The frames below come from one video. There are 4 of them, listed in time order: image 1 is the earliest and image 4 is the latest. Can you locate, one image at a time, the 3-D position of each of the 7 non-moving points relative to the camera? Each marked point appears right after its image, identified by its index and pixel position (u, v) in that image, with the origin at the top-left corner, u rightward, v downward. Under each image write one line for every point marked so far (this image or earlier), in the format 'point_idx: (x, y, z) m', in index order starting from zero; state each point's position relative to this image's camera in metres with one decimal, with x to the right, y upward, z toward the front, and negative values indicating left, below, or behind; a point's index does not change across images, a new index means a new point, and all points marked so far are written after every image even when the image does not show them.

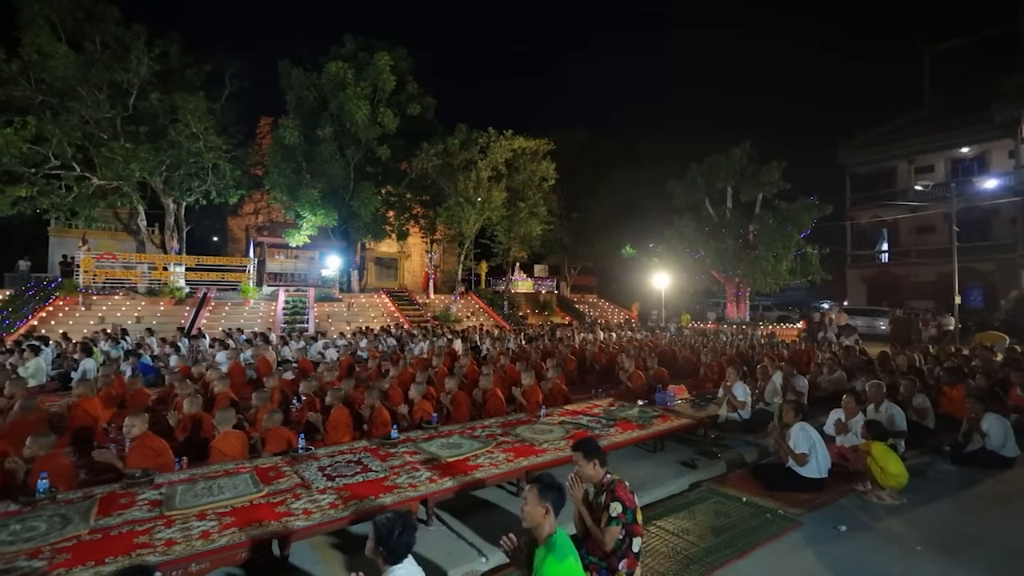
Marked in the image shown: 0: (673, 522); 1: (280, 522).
0: (+1.3, -1.9, +4.7) m
1: (-1.5, -1.6, +3.9) m
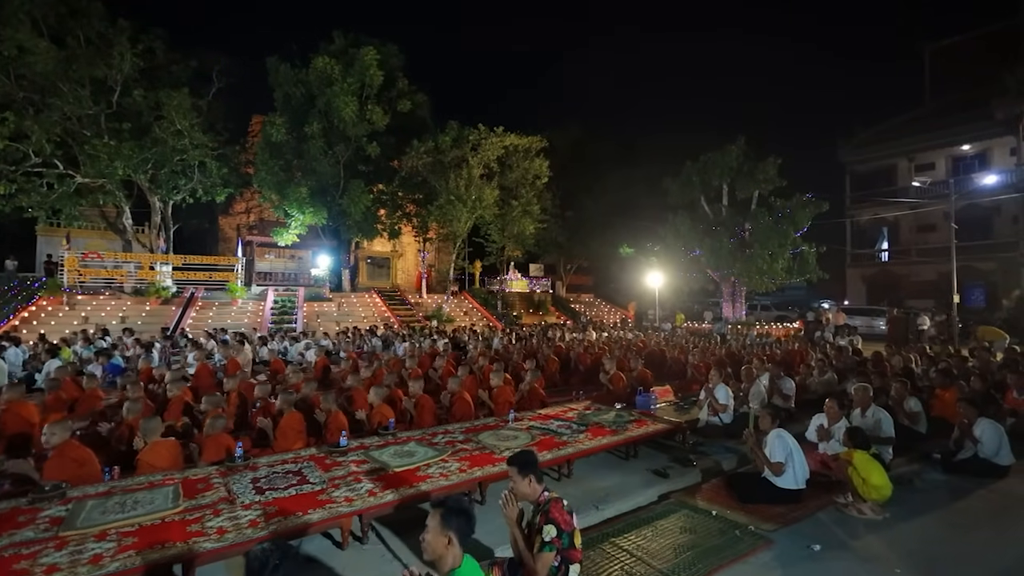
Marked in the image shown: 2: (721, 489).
0: (+0.9, -1.9, +4.3) m
1: (-1.9, -1.5, +3.5) m
2: (+1.9, -1.9, +5.4) m
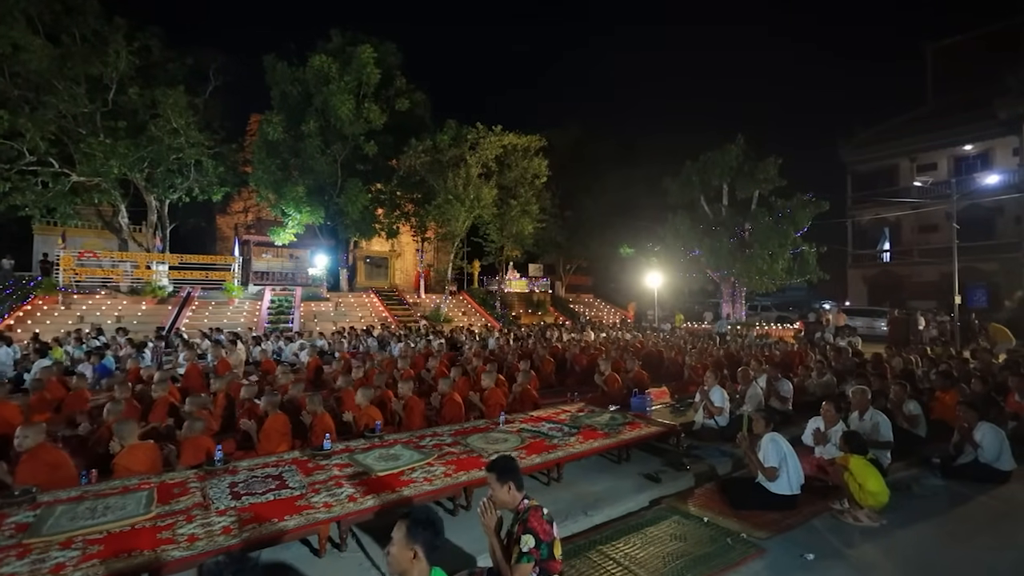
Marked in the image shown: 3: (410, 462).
0: (+0.8, -1.9, +4.2) m
1: (-2.1, -1.5, +3.4) m
2: (+1.8, -1.9, +5.3) m
3: (-0.9, -1.5, +5.2) m
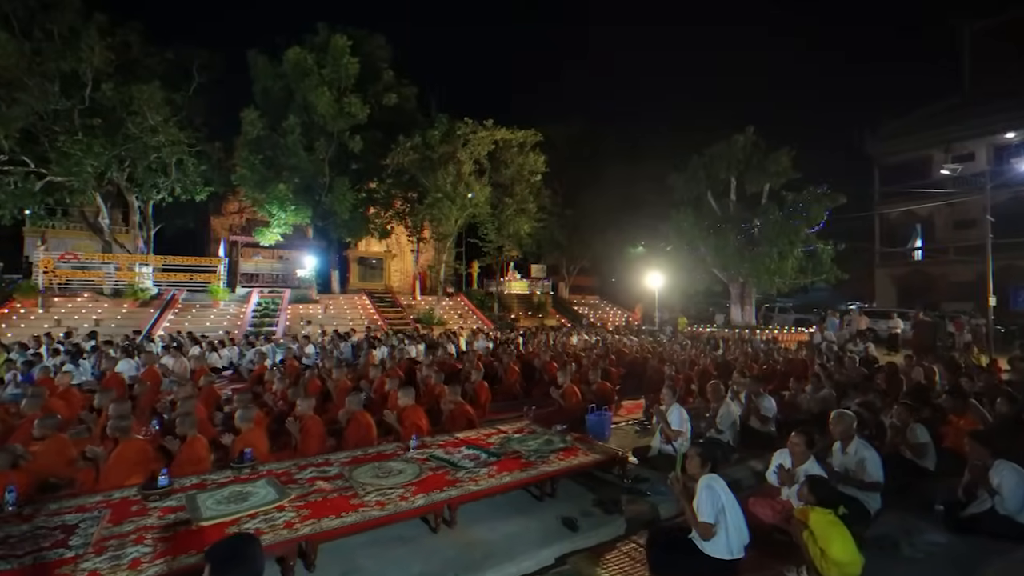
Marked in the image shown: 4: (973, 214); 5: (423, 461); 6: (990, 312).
0: (-0.2, -1.8, +3.1) m
1: (-3.0, -1.5, +2.4) m
2: (+0.9, -1.8, +4.1) m
3: (-1.8, -1.5, +4.1) m
4: (+15.2, +2.5, +19.8) m
5: (-0.8, -1.6, +5.3) m
6: (+11.9, -0.6, +14.8) m
